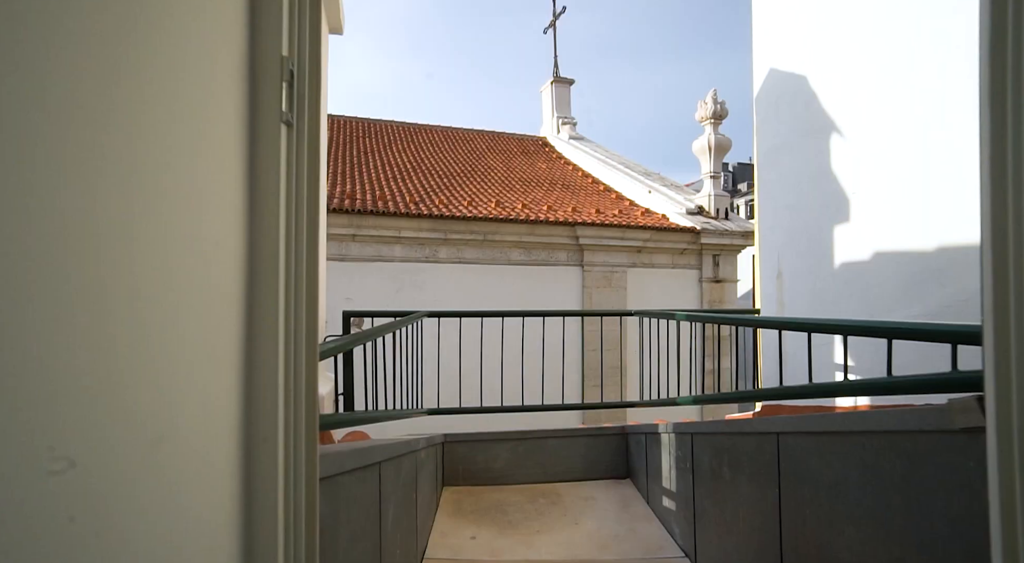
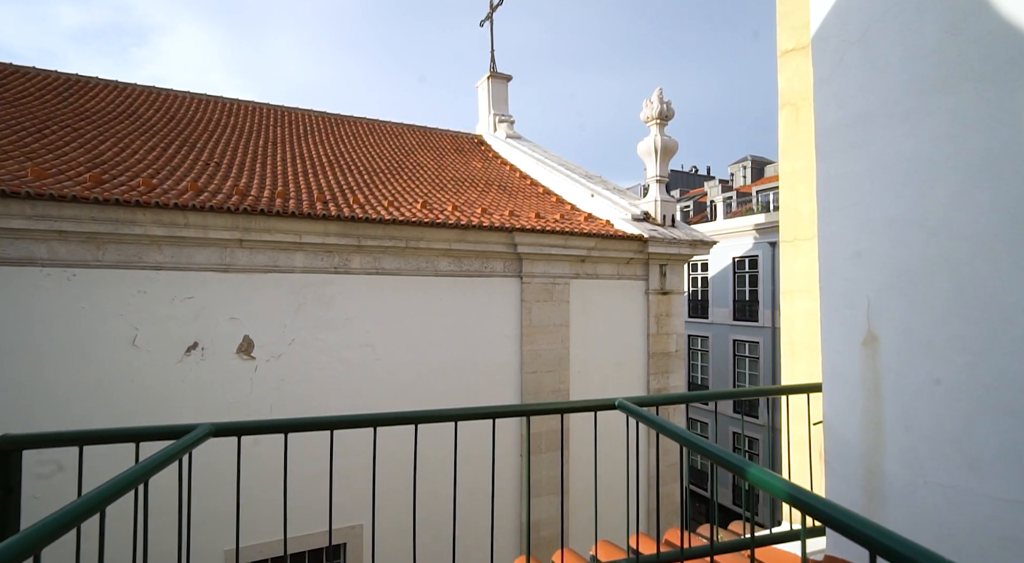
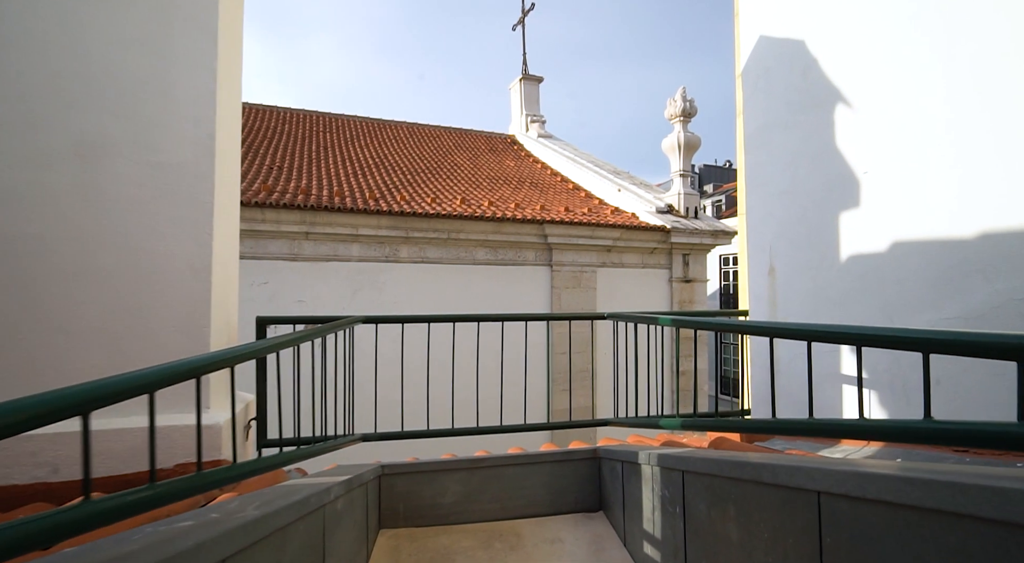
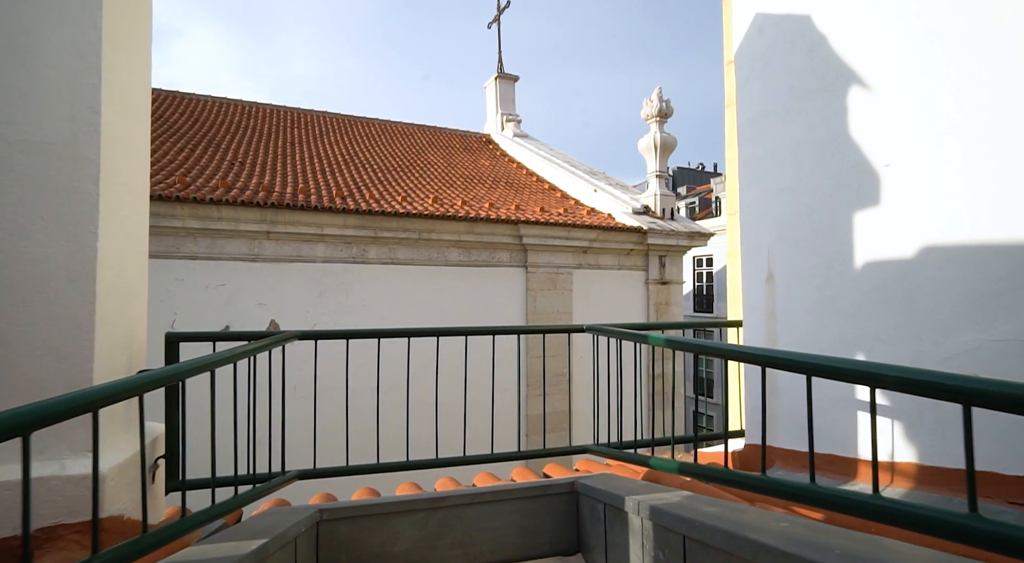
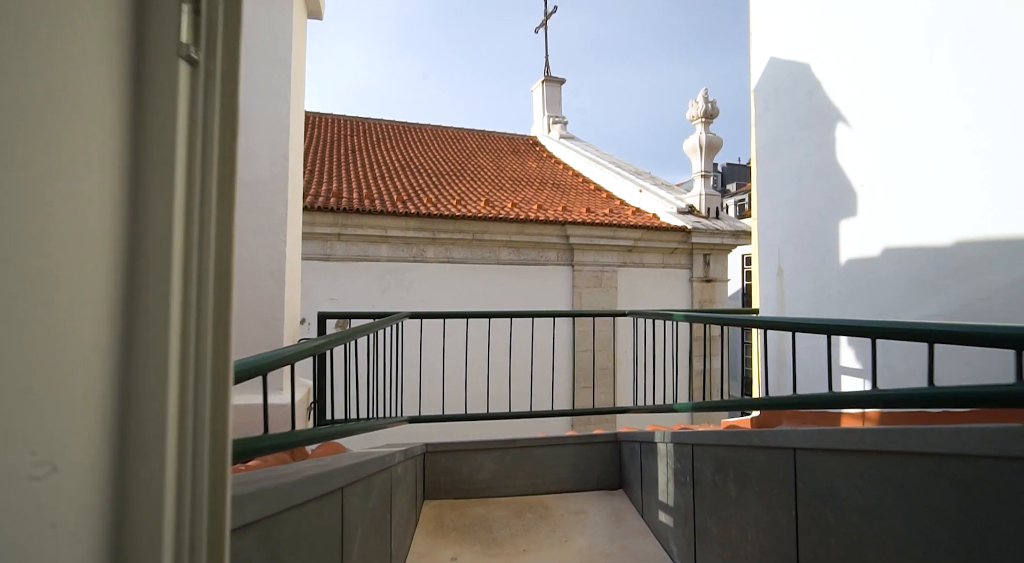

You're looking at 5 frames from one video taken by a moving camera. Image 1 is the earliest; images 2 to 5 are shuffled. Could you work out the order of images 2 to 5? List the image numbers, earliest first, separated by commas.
5, 3, 4, 2
